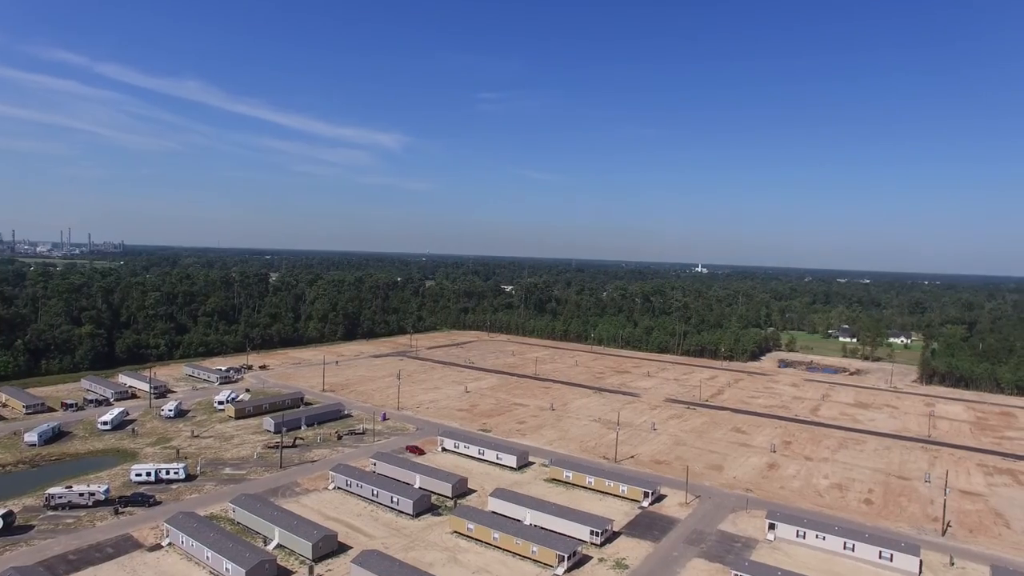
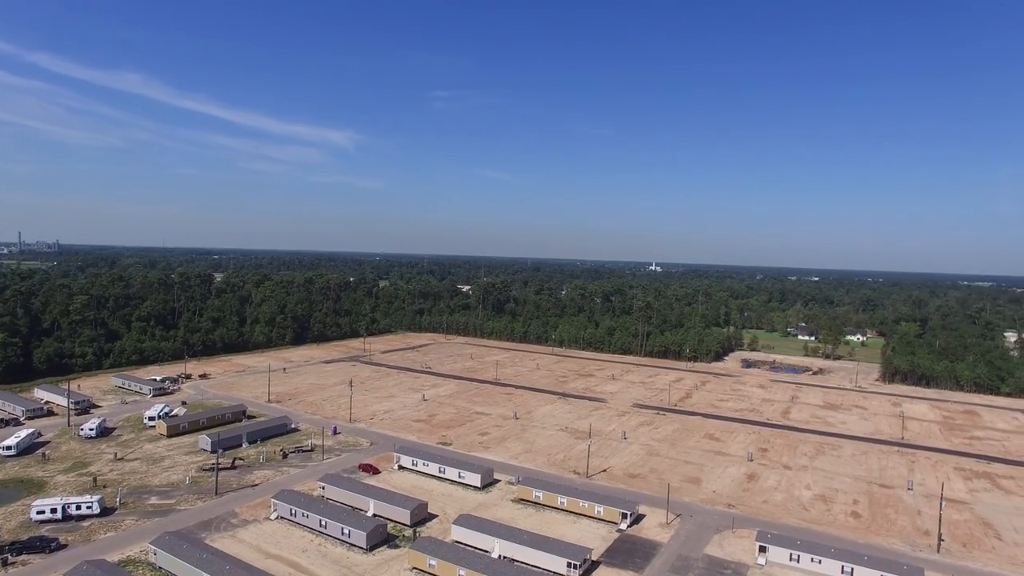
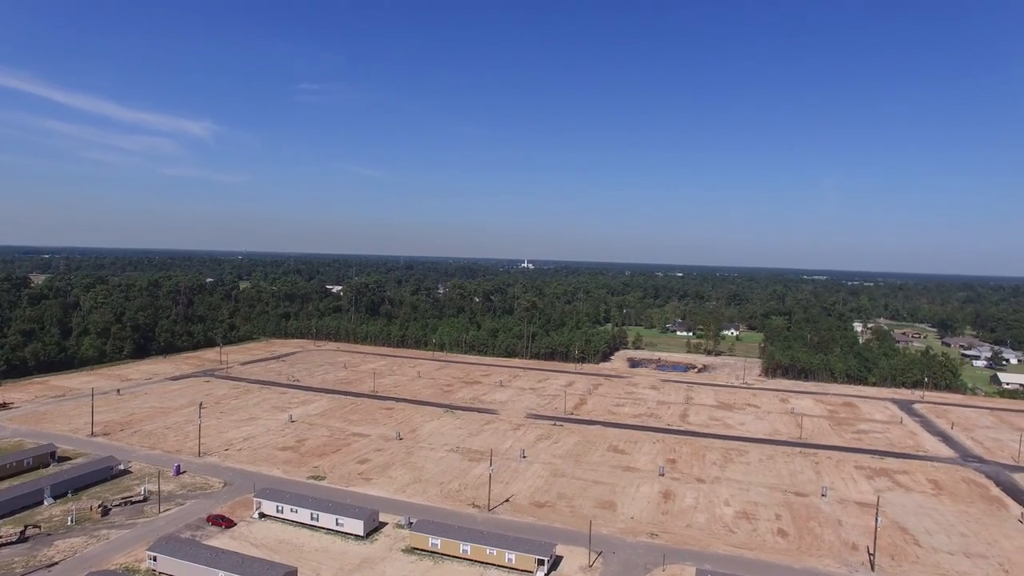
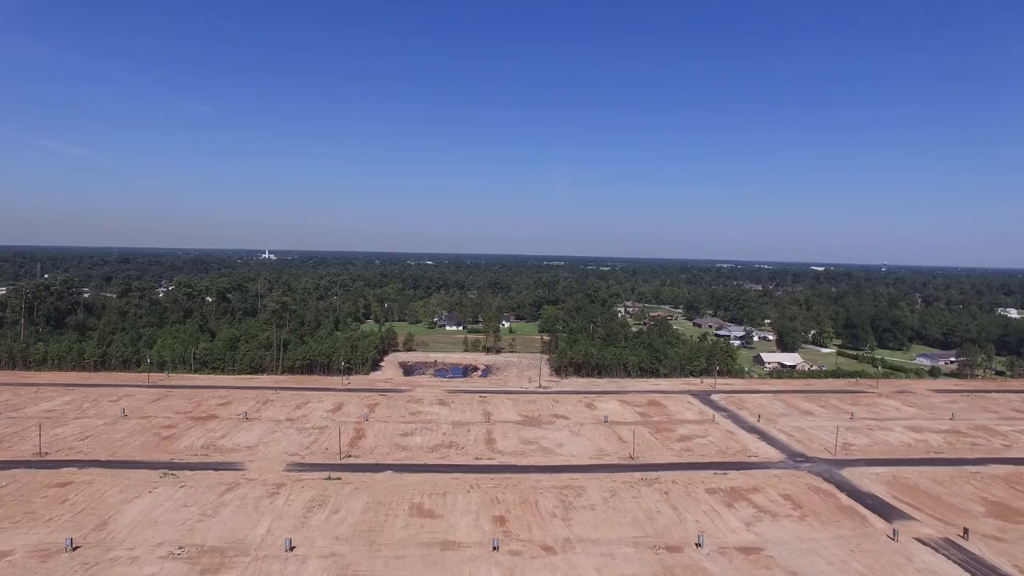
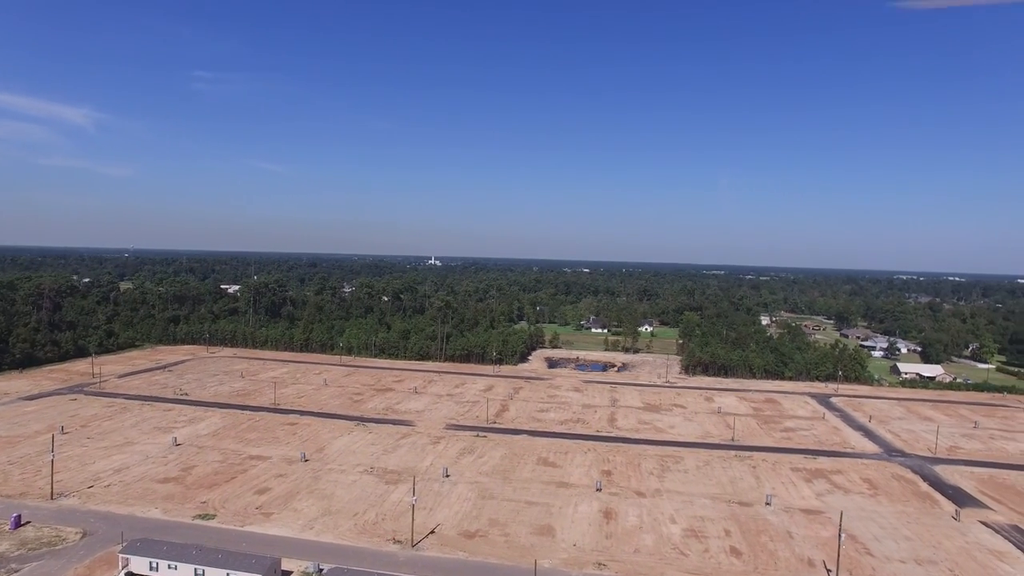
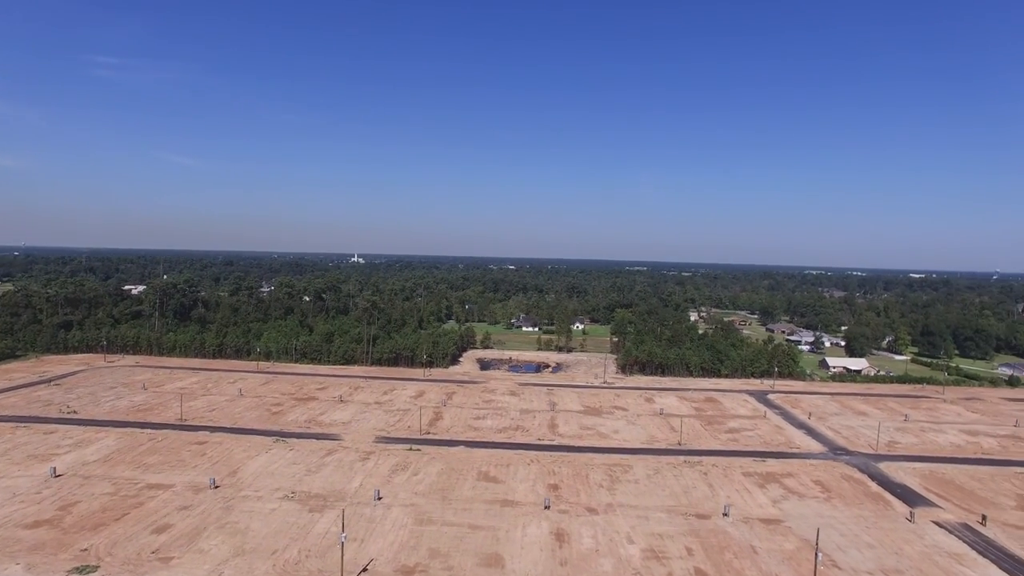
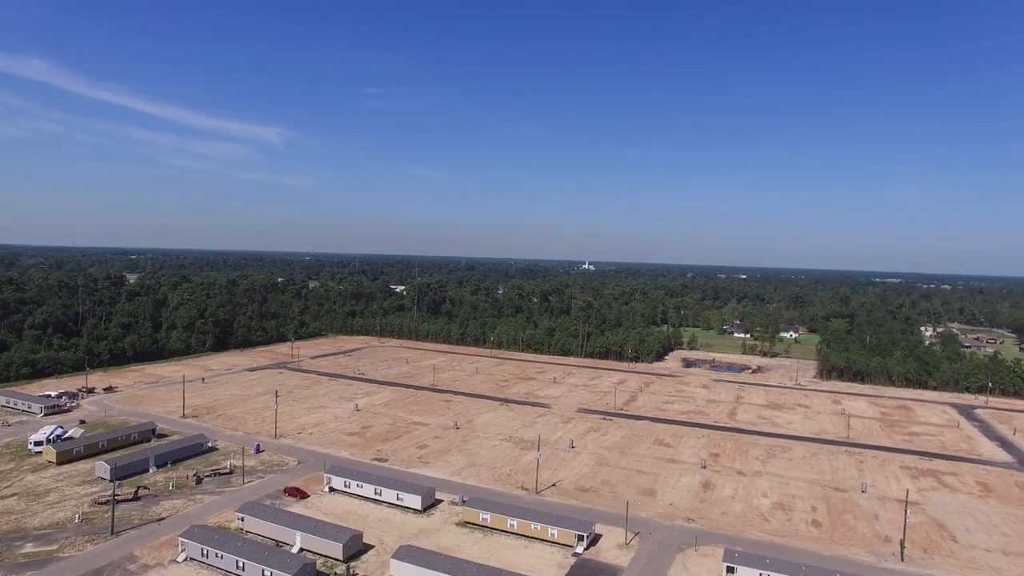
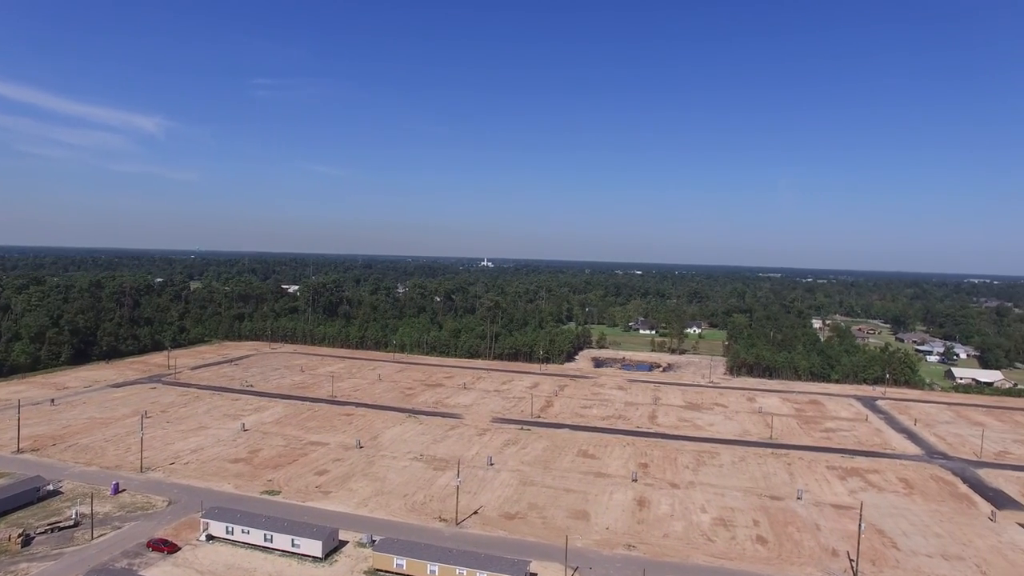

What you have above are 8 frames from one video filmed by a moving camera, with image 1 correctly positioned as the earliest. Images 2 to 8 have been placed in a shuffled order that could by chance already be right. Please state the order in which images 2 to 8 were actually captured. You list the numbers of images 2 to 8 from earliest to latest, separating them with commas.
2, 7, 3, 8, 5, 6, 4
